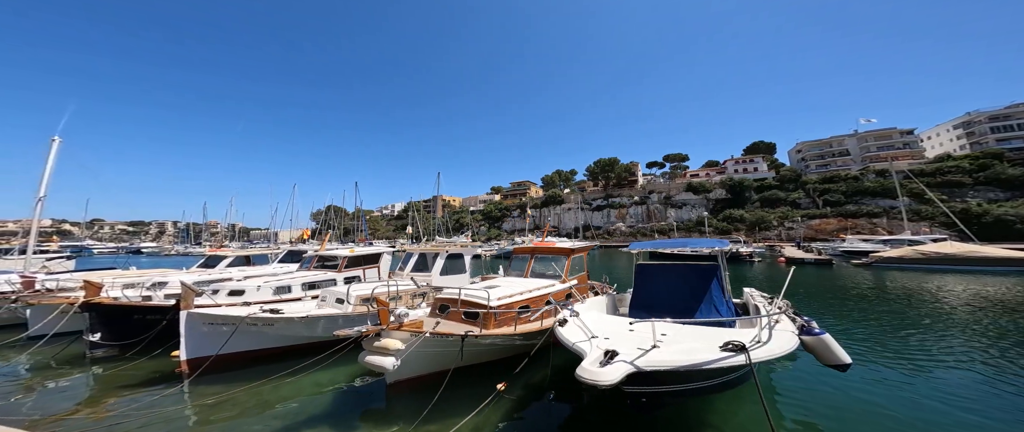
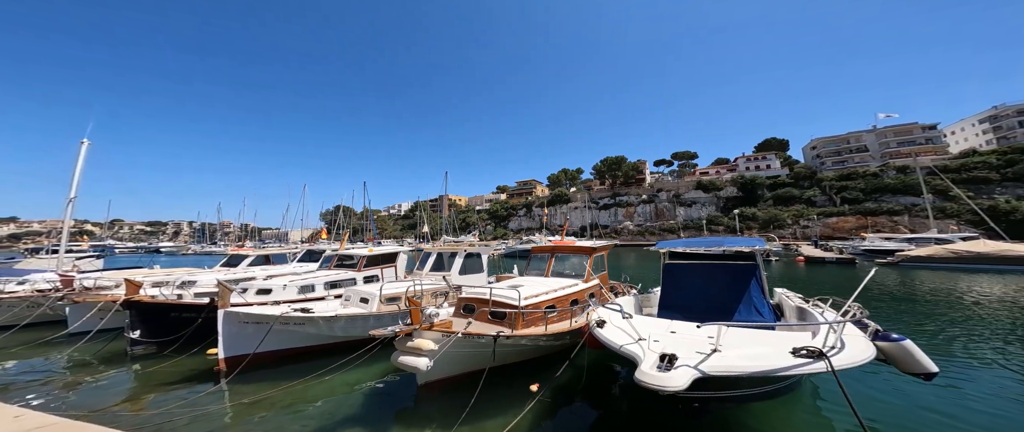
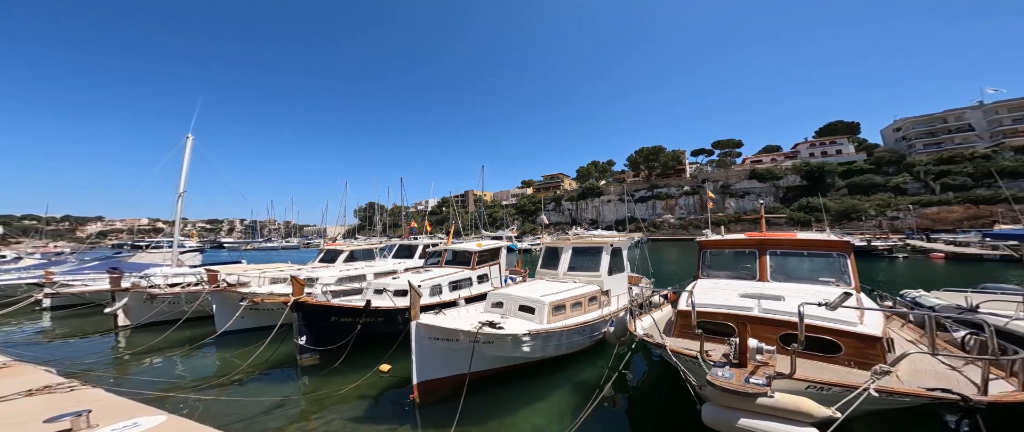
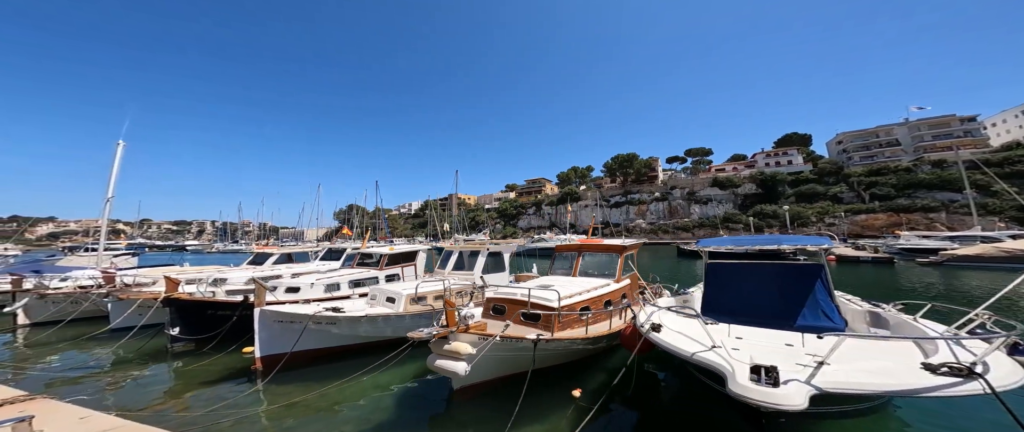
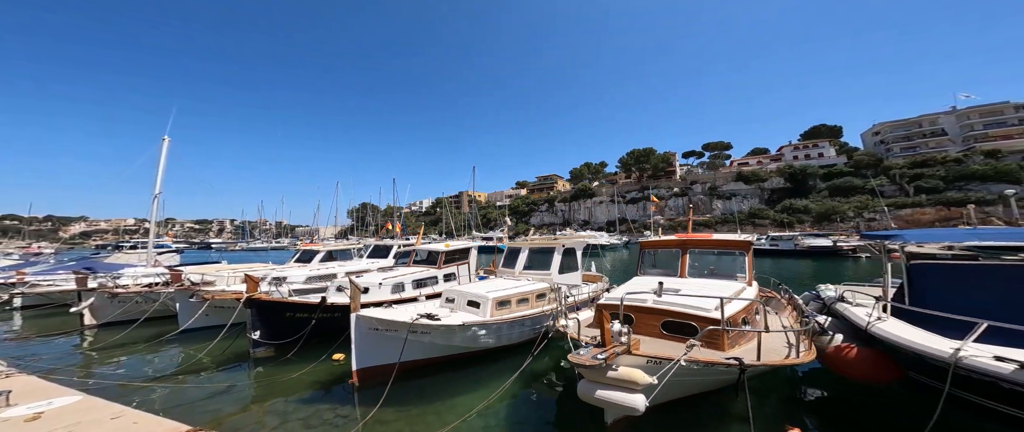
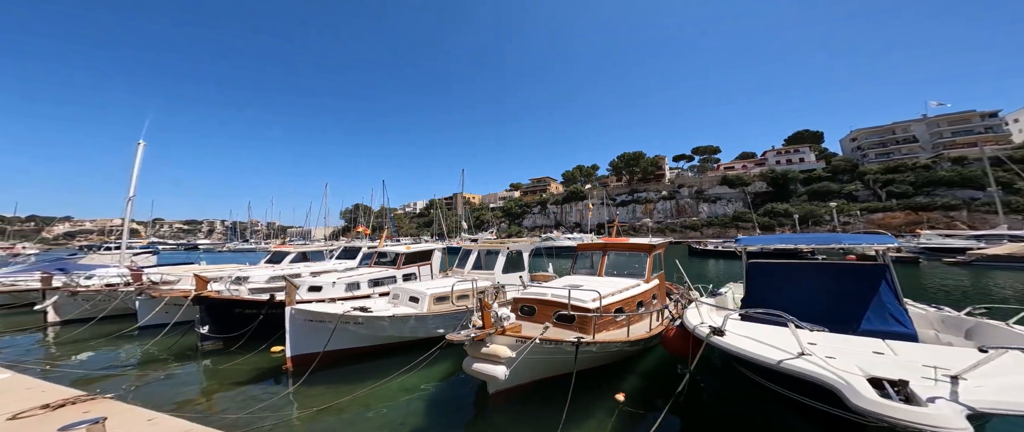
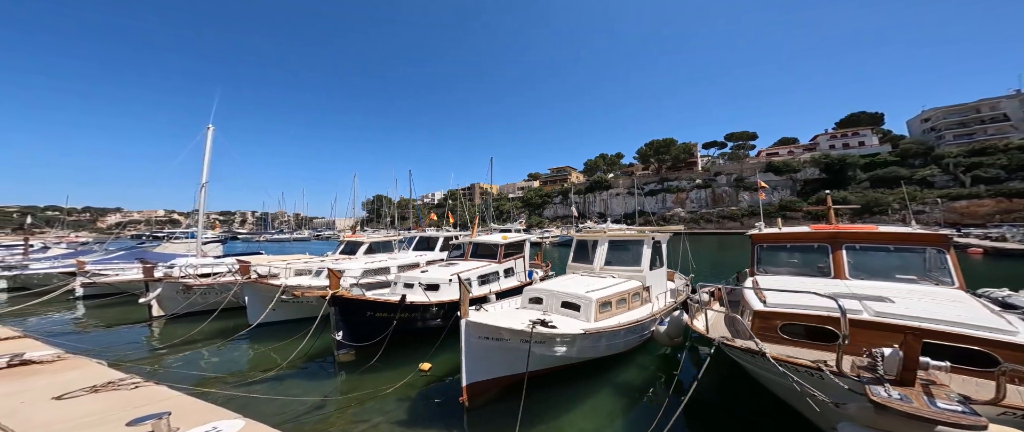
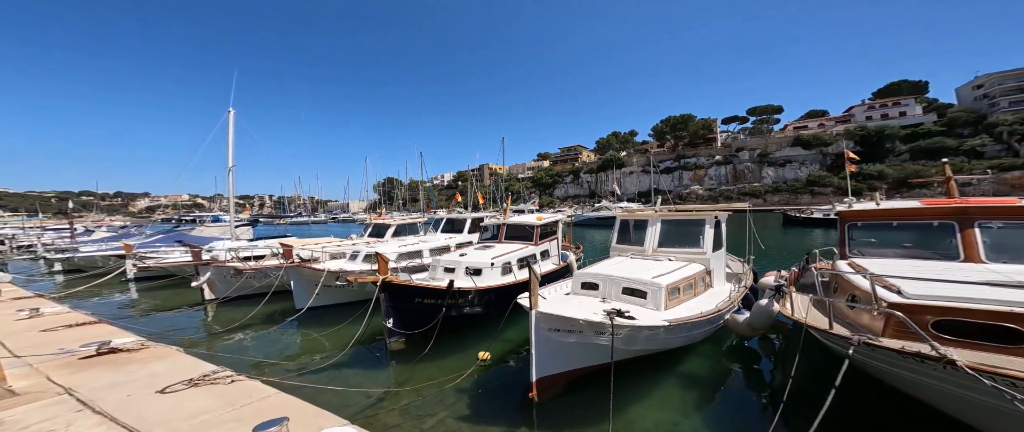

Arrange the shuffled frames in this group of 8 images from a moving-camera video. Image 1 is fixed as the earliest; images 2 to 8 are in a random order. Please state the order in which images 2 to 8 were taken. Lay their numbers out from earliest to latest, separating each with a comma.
2, 4, 6, 5, 3, 7, 8
